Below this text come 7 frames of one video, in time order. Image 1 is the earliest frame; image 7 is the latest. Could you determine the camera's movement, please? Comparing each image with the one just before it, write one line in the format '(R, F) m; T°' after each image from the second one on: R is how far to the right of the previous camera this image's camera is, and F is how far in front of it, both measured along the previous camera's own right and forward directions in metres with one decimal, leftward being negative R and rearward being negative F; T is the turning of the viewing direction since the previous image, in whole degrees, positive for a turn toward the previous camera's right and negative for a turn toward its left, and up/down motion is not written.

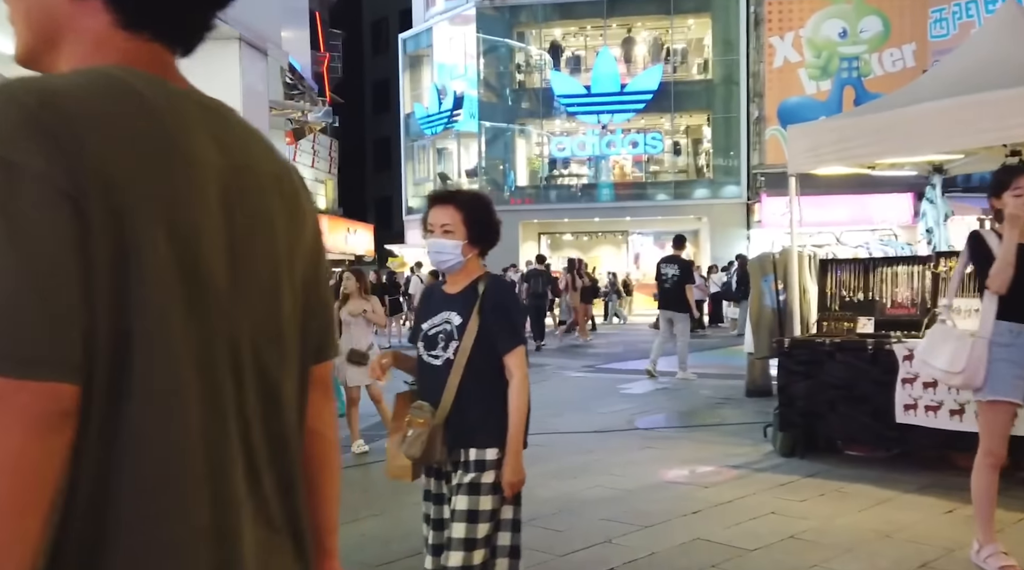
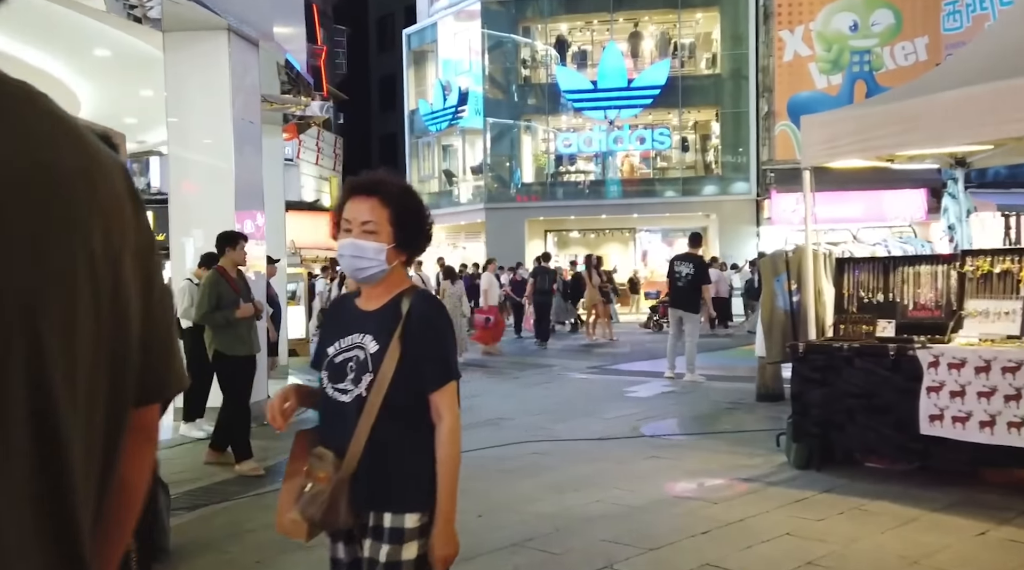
(+0.1, +0.4) m; -1°
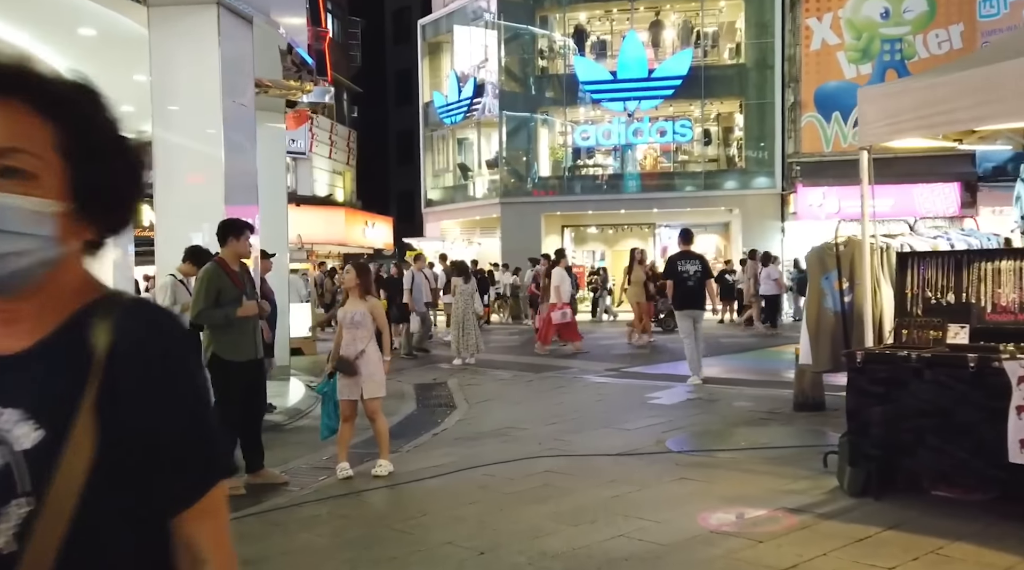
(0.0, +0.8) m; -1°
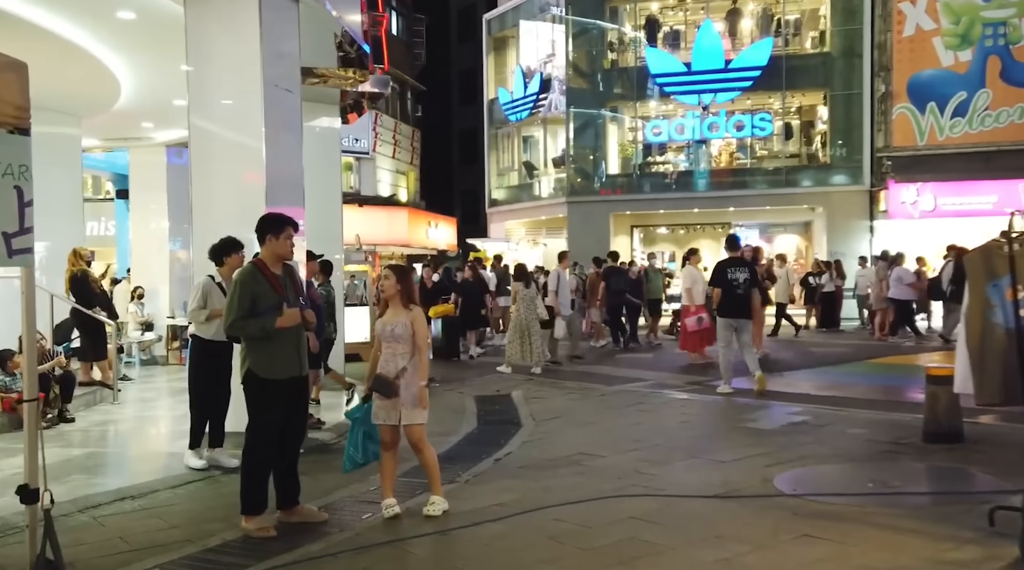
(-0.1, +1.0) m; -4°
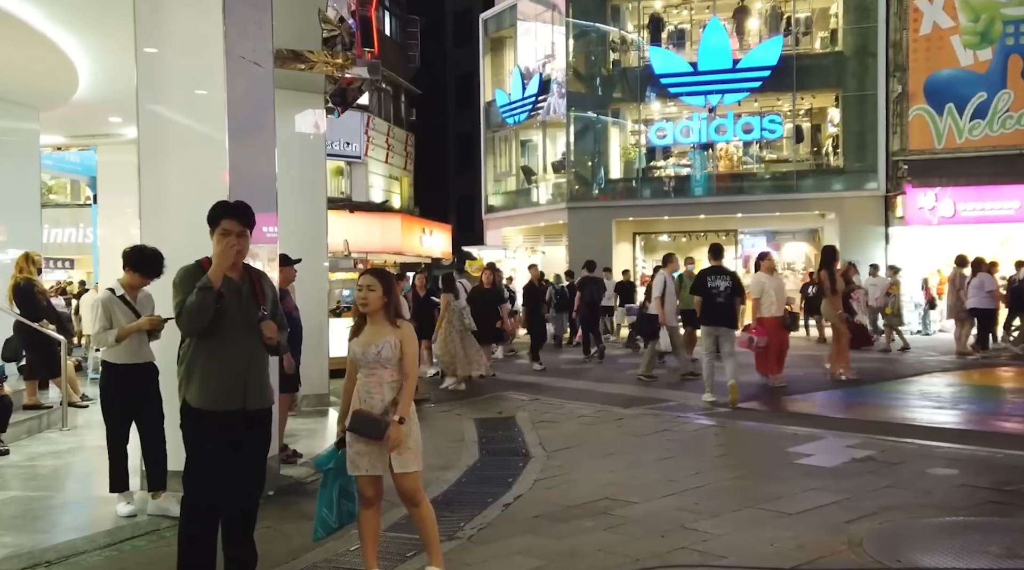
(-0.1, +1.2) m; 0°
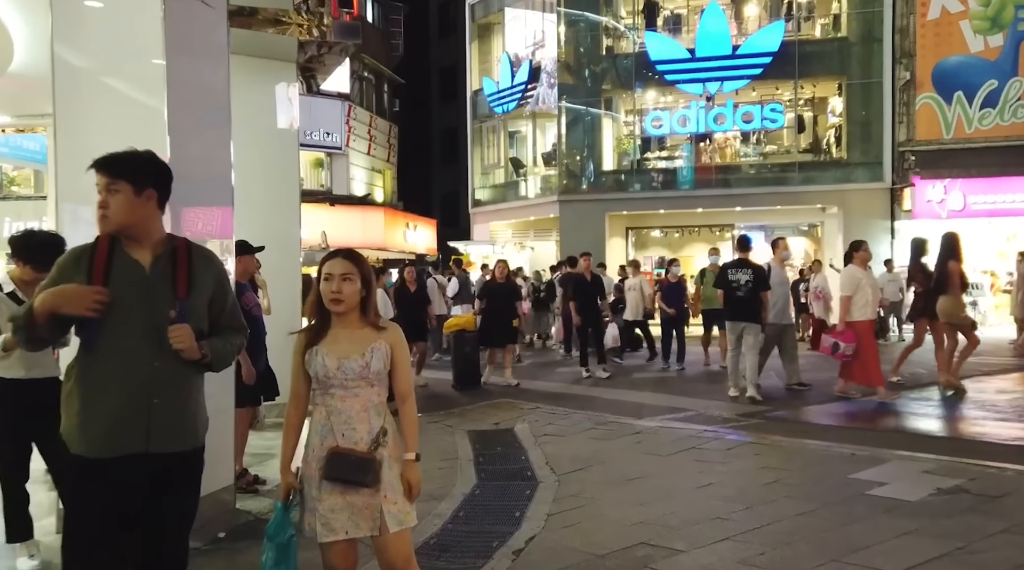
(-0.1, +1.2) m; +1°
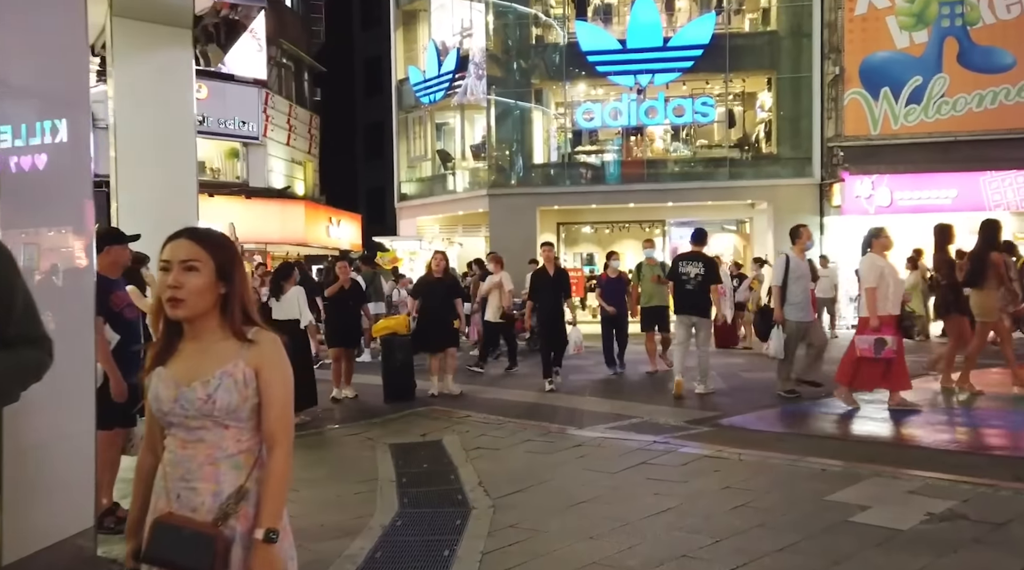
(0.0, +0.9) m; +5°
